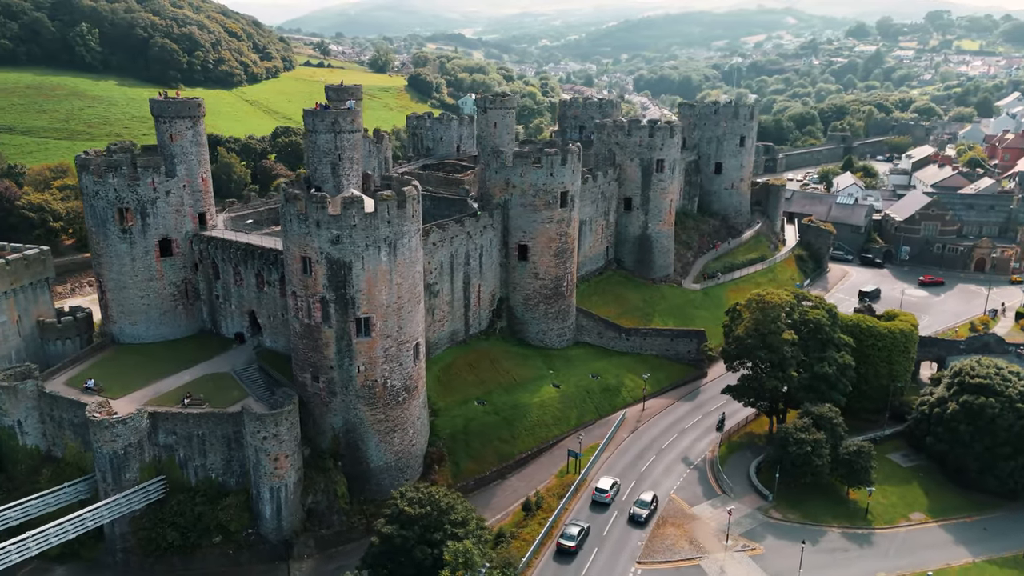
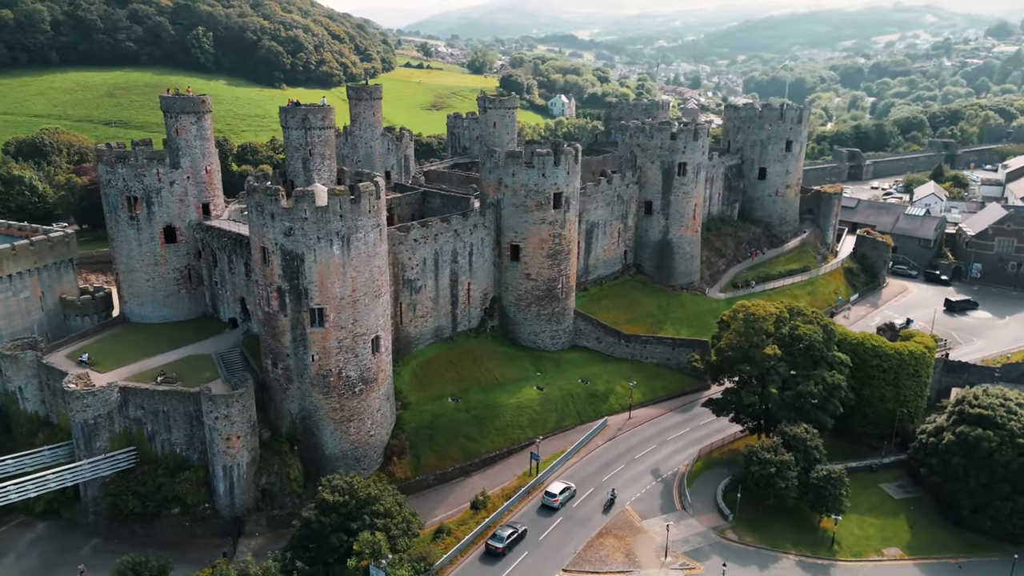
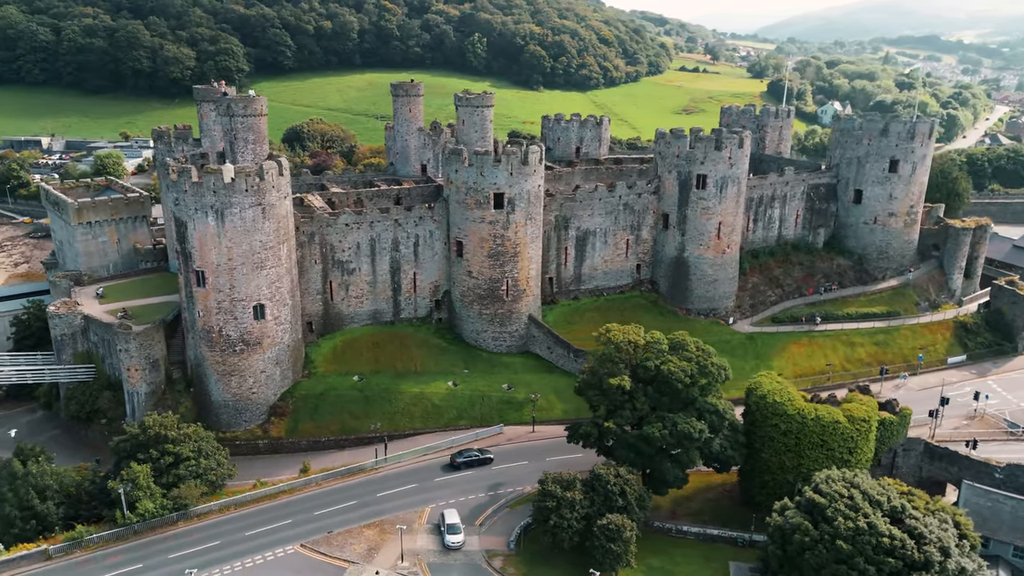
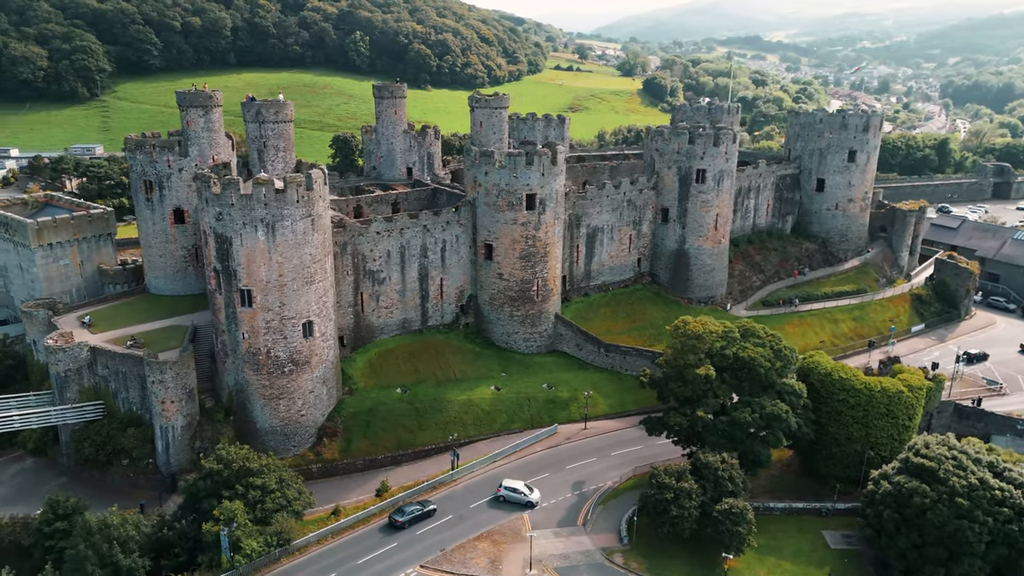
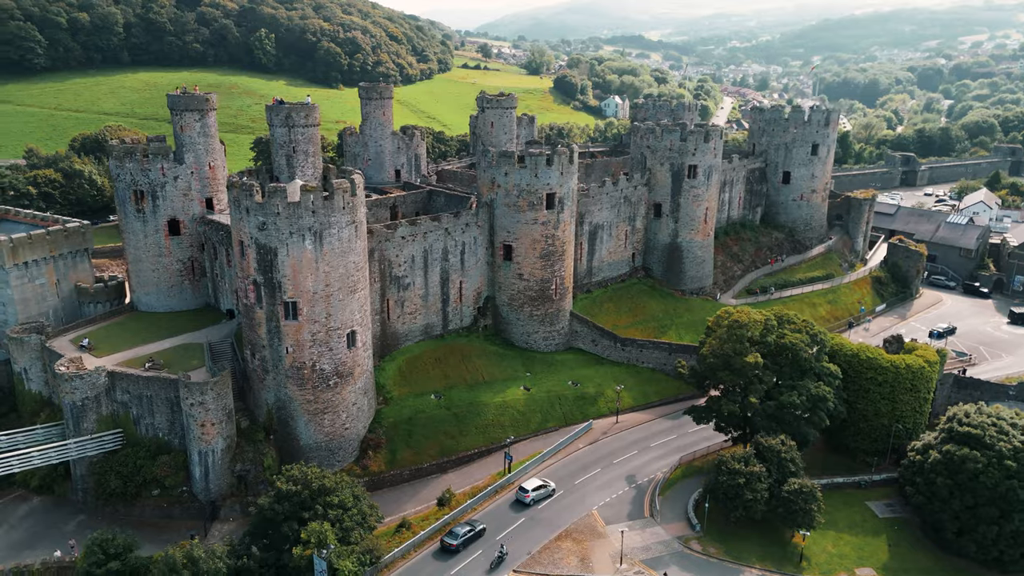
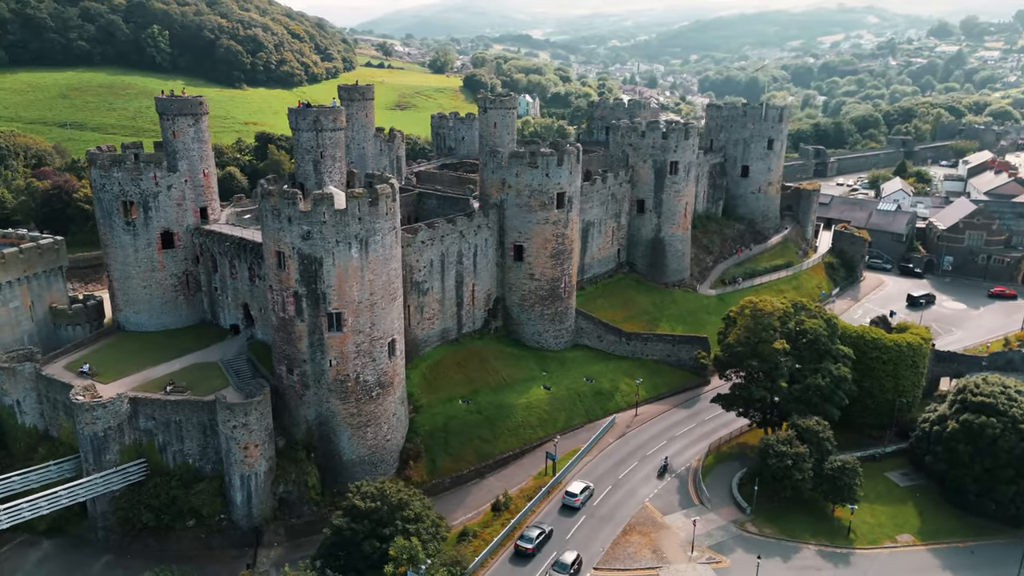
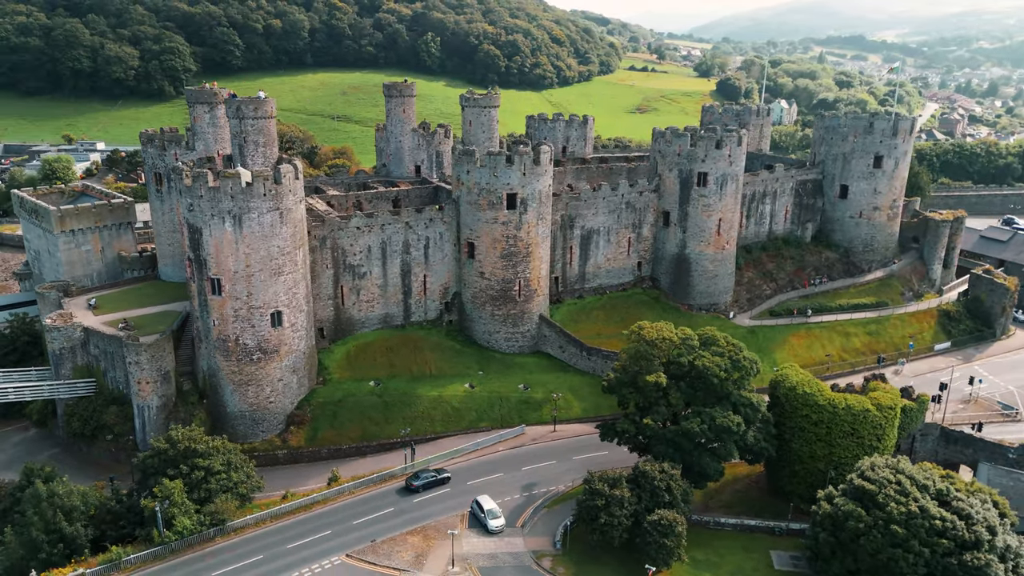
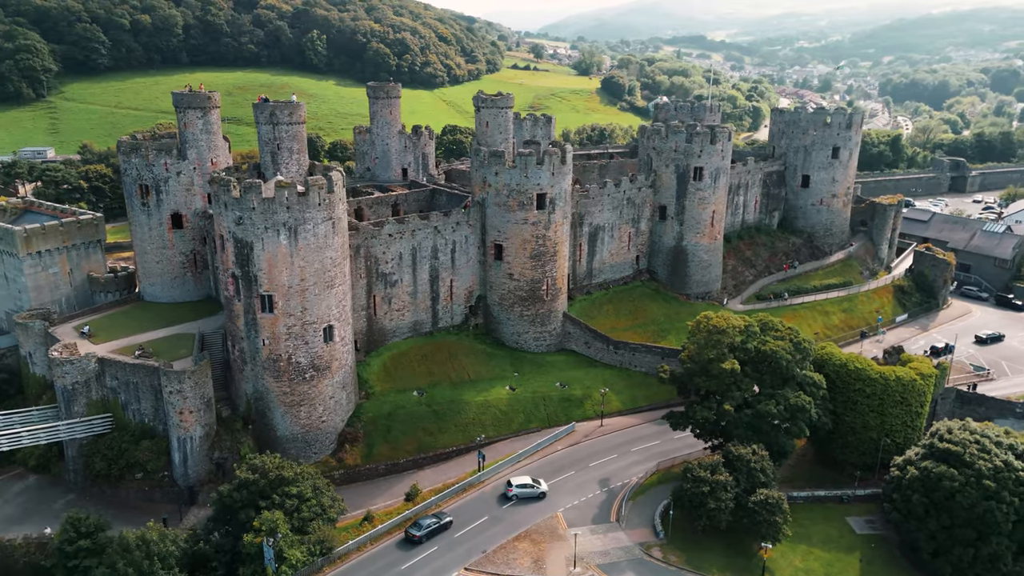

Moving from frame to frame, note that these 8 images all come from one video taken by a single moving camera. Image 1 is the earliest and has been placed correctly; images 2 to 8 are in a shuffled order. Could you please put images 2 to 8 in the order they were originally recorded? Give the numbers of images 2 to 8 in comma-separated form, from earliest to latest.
6, 2, 5, 8, 4, 7, 3
